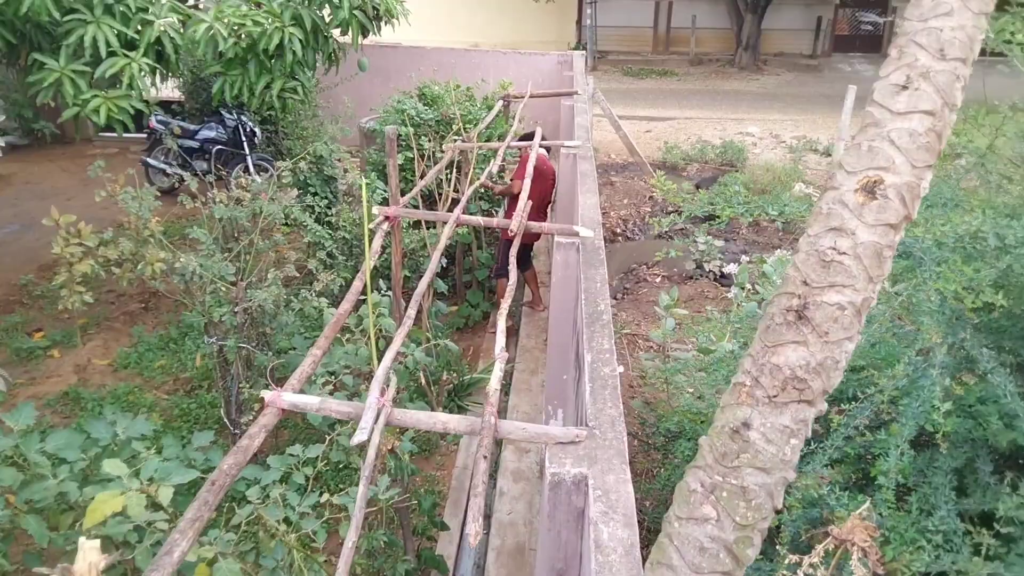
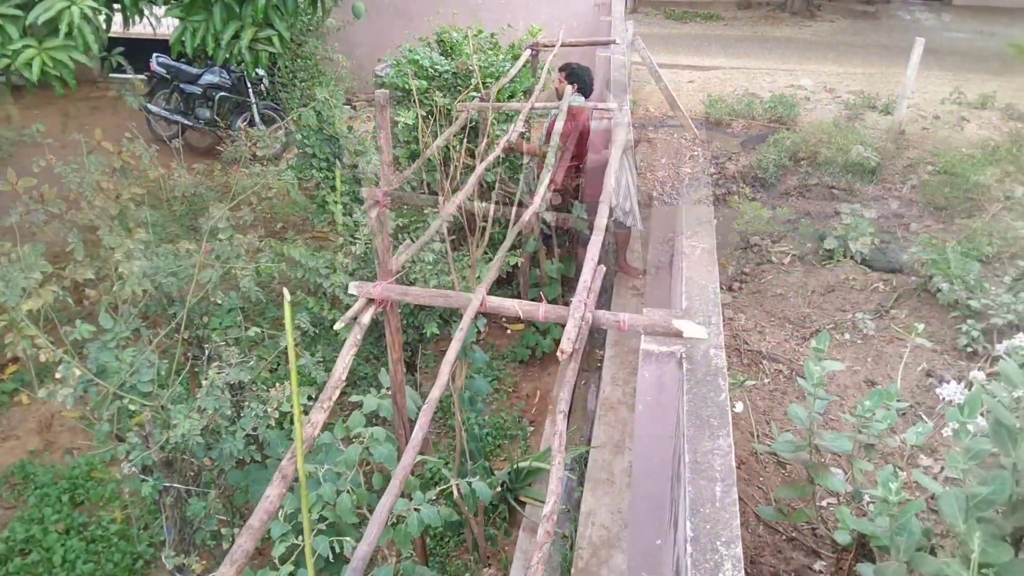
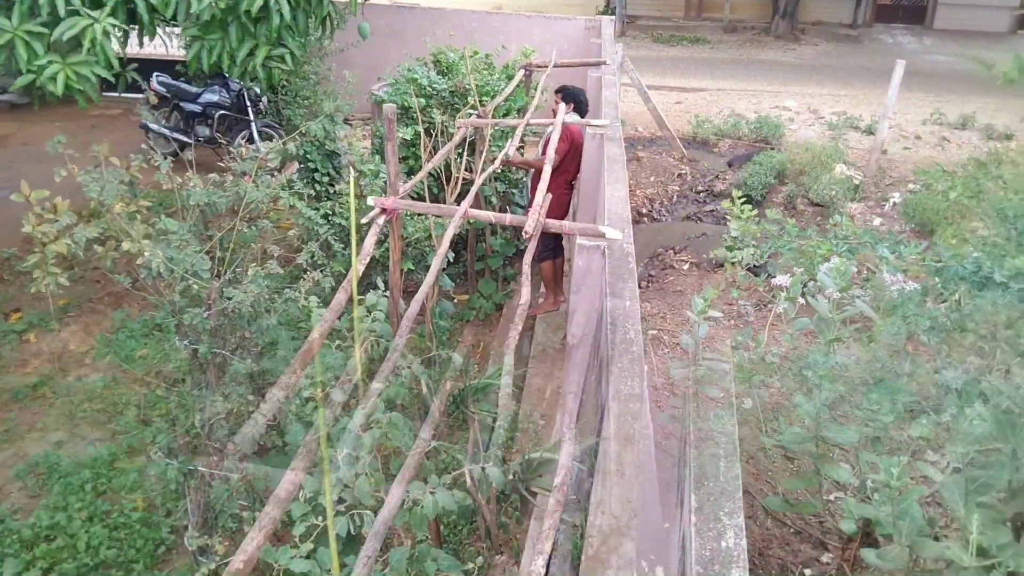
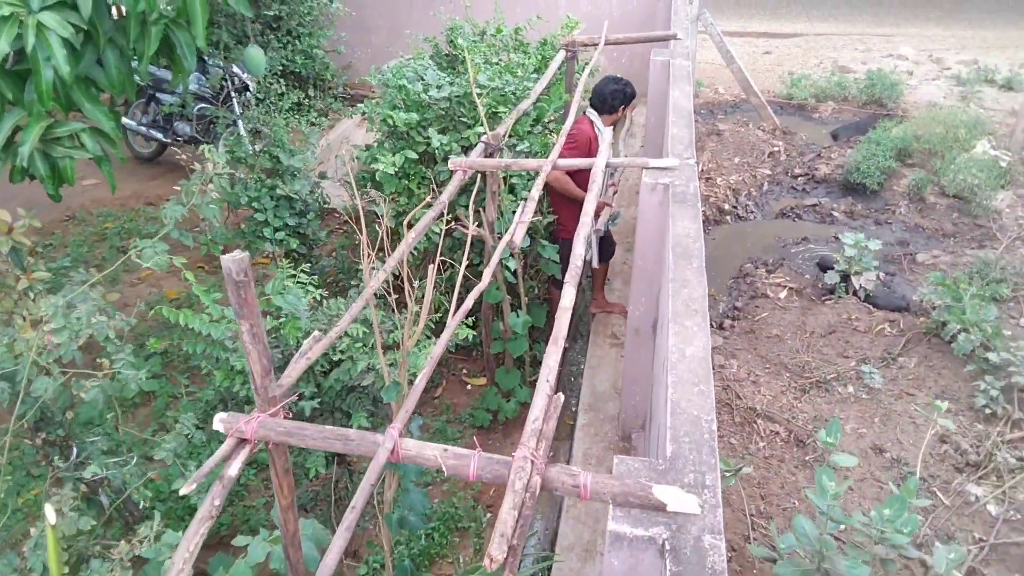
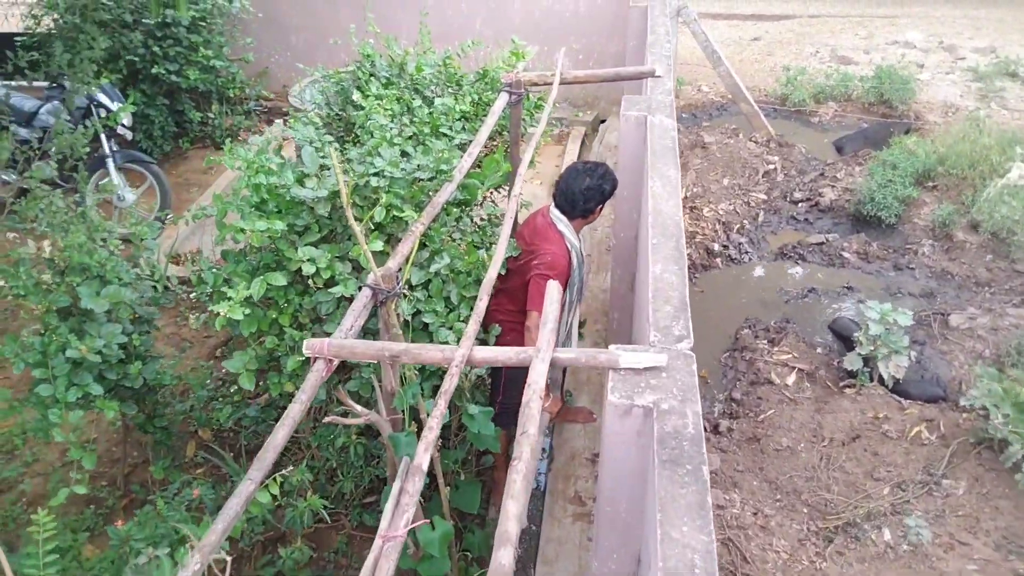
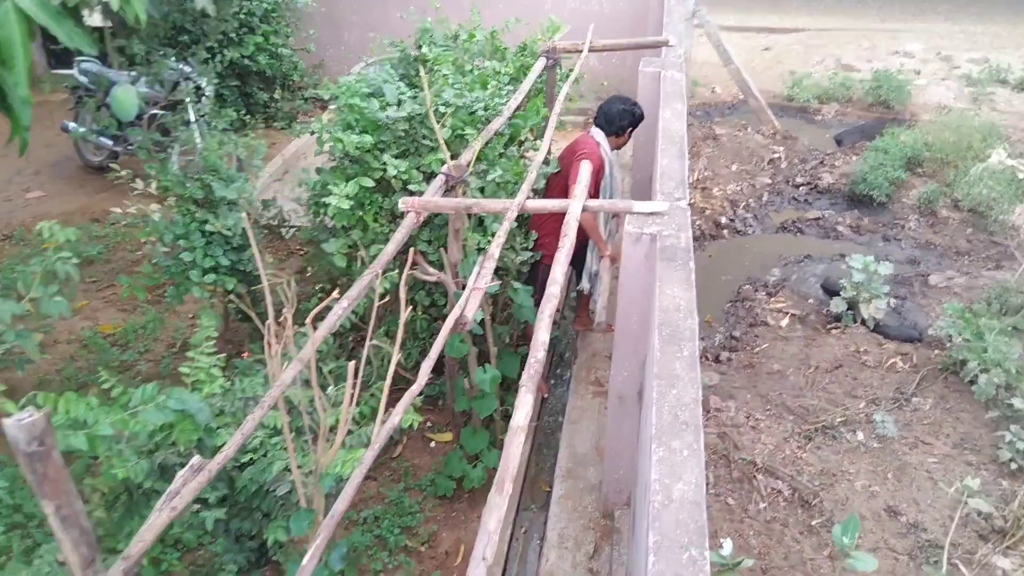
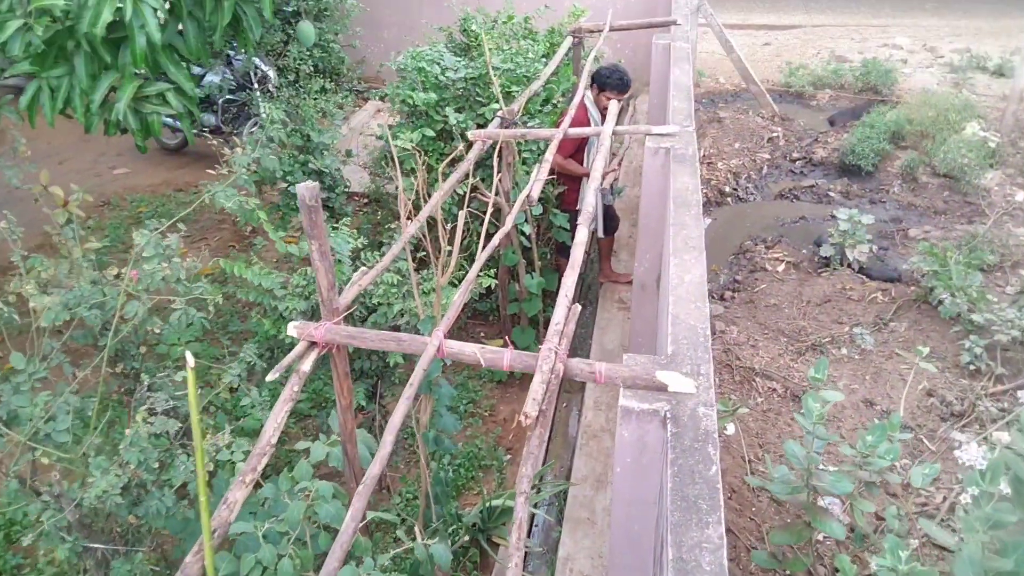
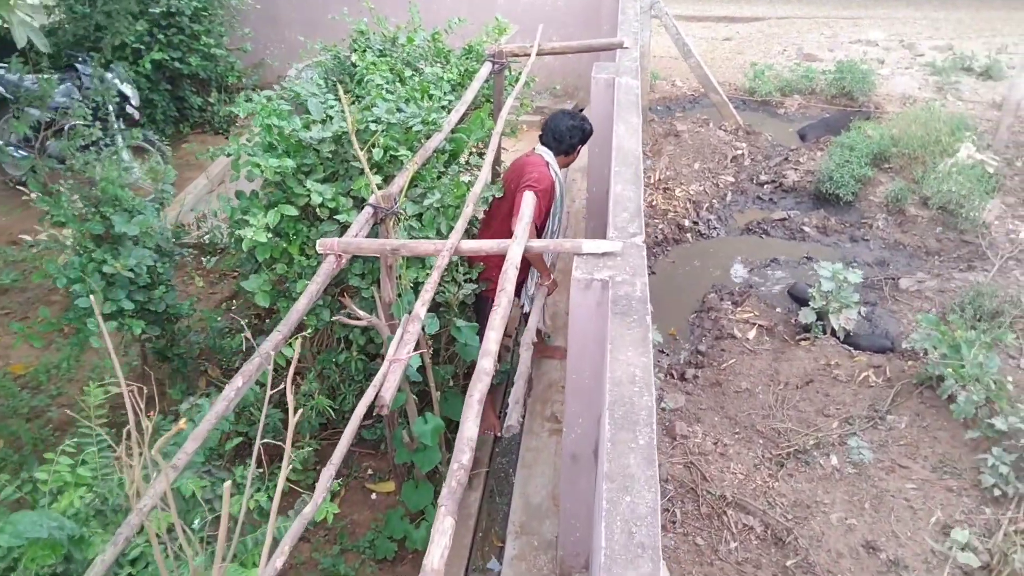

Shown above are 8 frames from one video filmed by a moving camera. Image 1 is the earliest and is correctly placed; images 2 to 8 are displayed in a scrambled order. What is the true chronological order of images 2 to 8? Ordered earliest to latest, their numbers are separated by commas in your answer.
3, 2, 7, 4, 6, 8, 5
